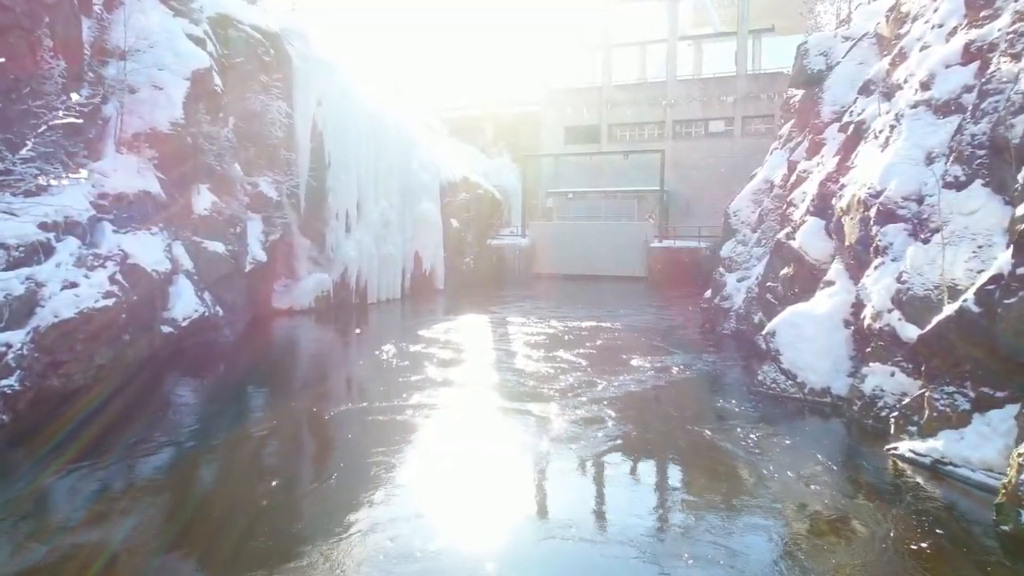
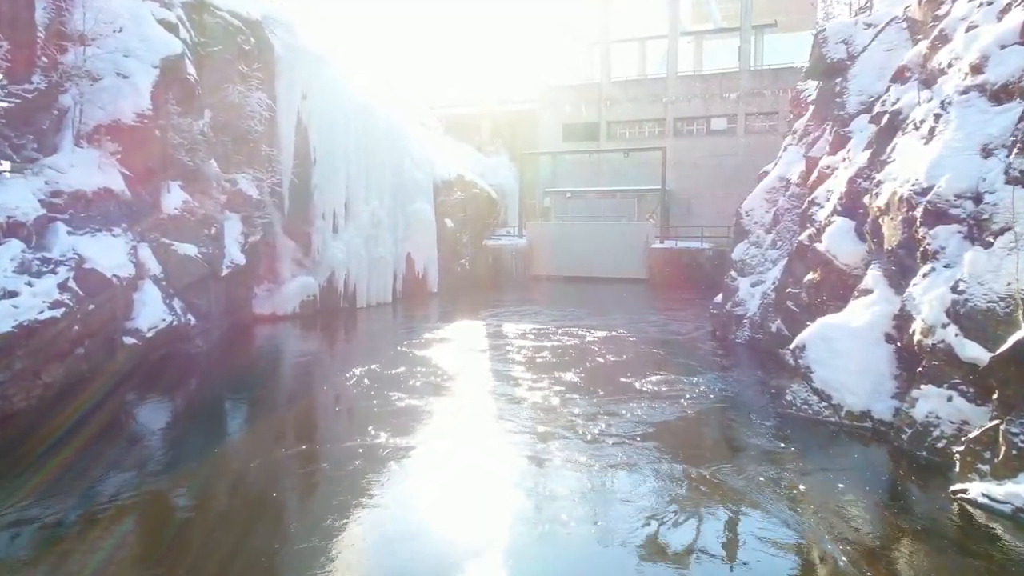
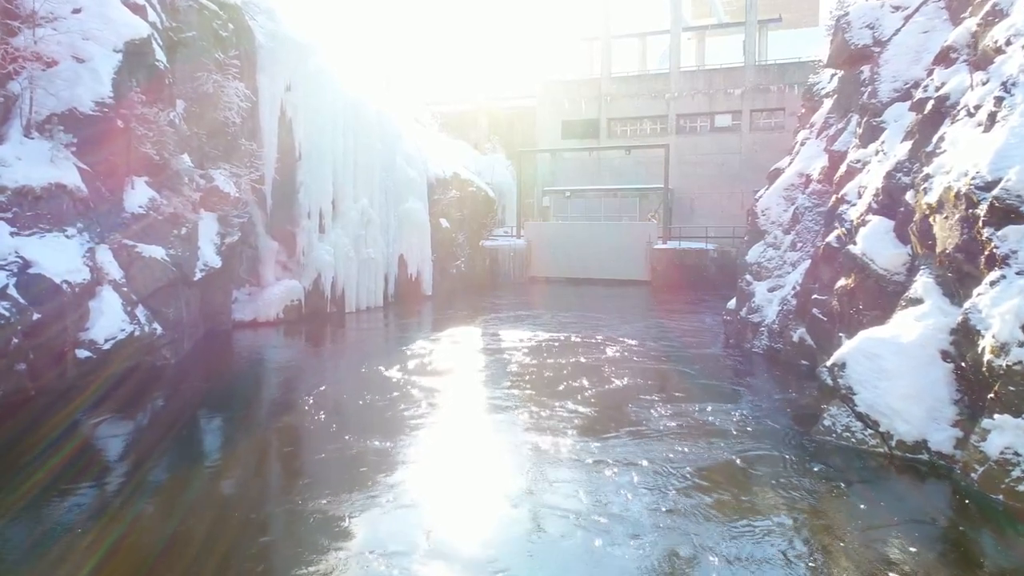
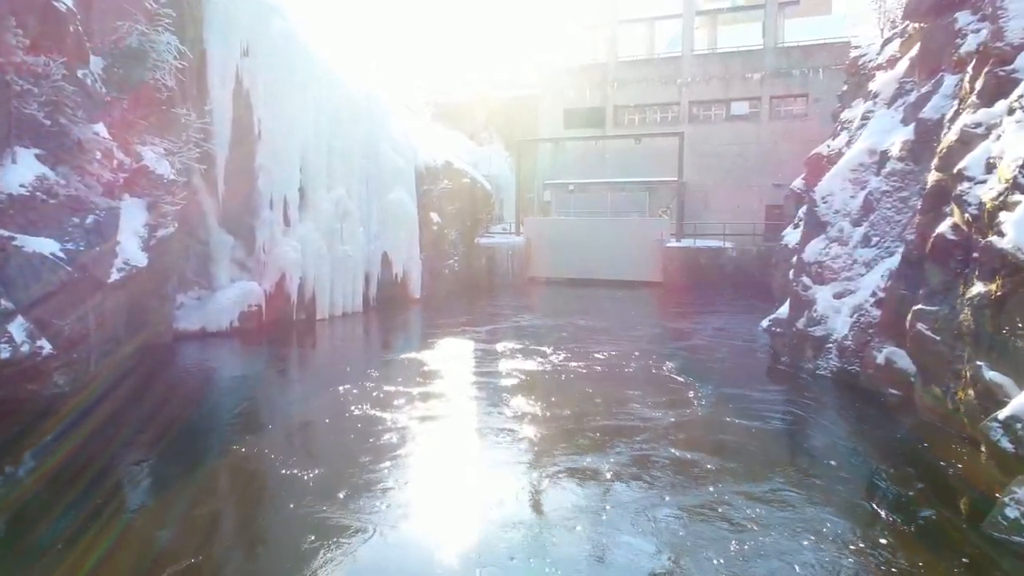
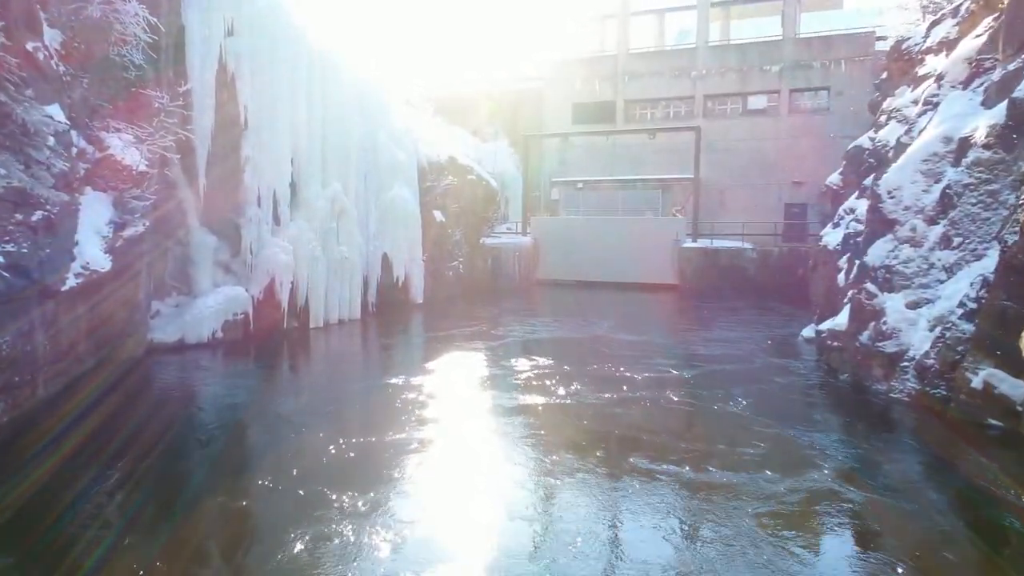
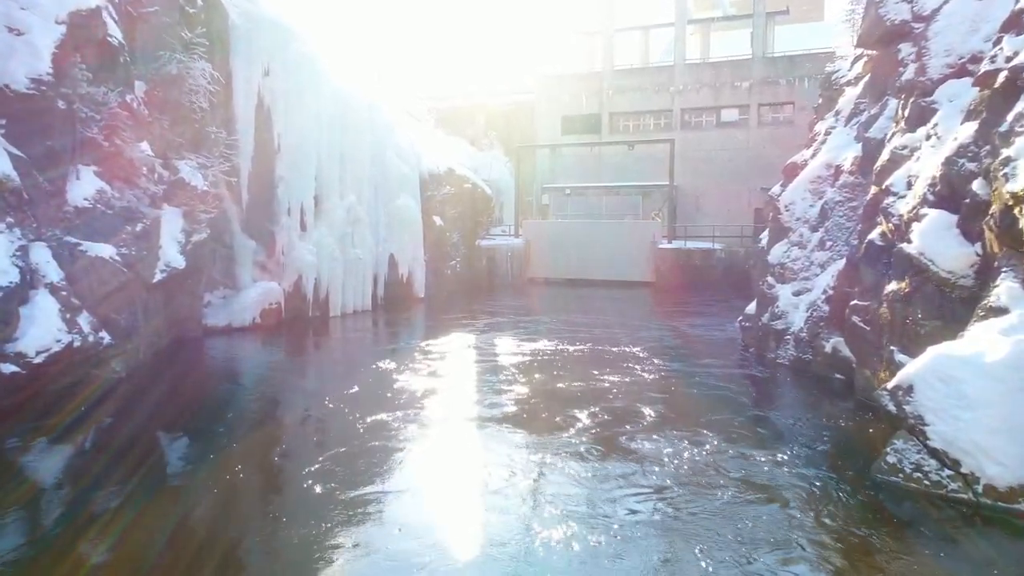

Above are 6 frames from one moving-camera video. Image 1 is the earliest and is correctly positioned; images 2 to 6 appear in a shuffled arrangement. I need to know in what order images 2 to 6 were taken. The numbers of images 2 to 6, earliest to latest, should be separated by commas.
2, 3, 6, 4, 5
